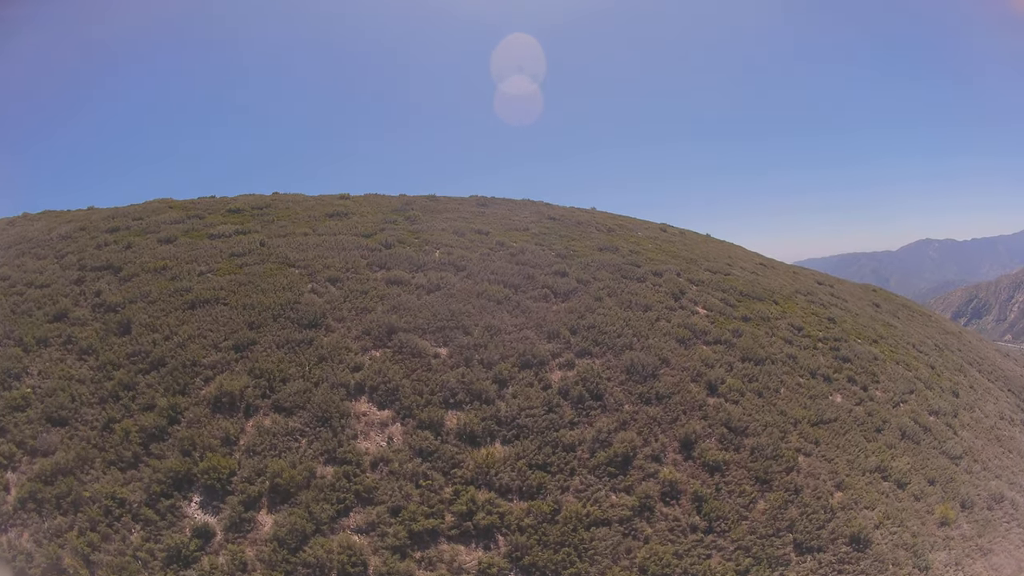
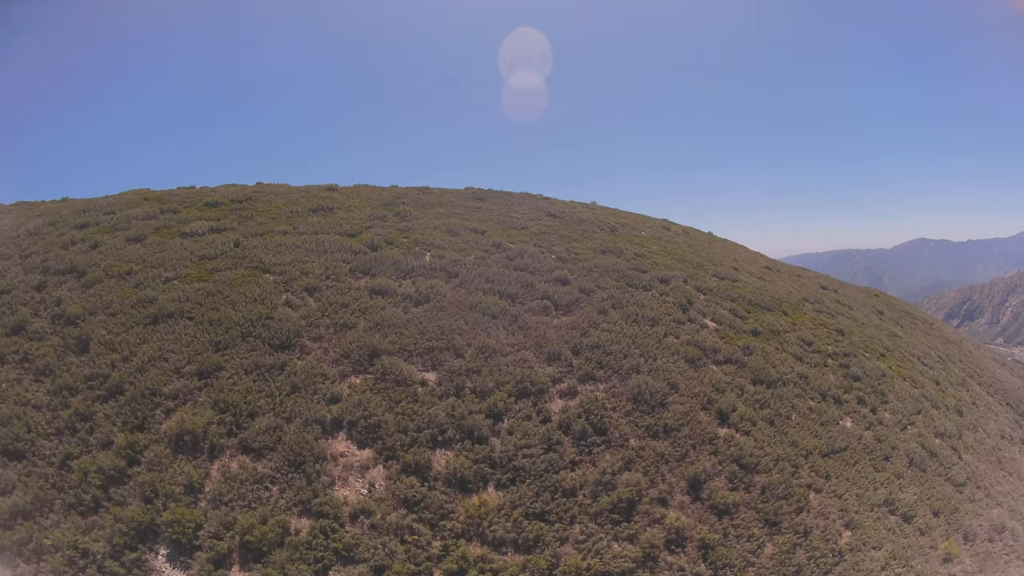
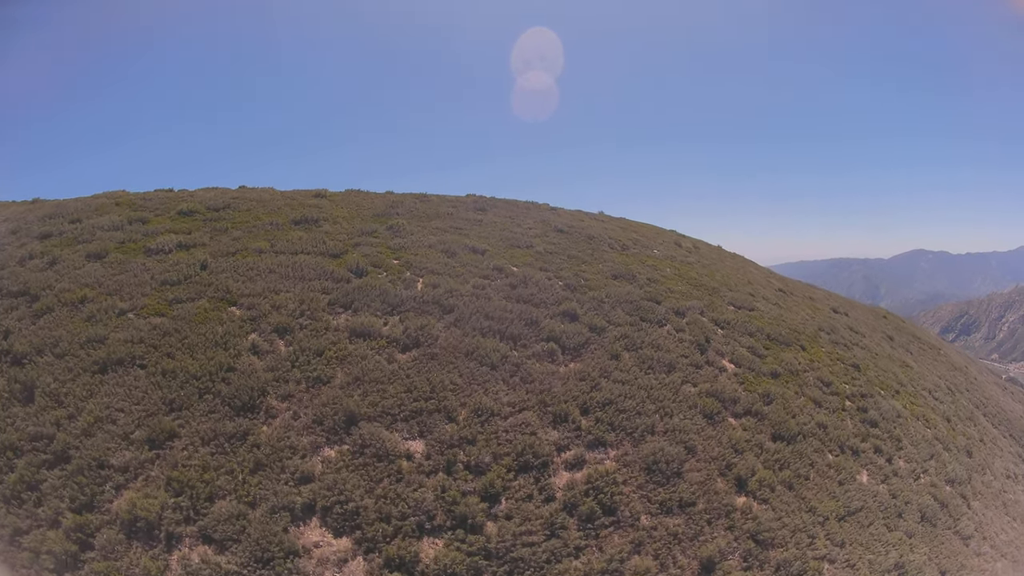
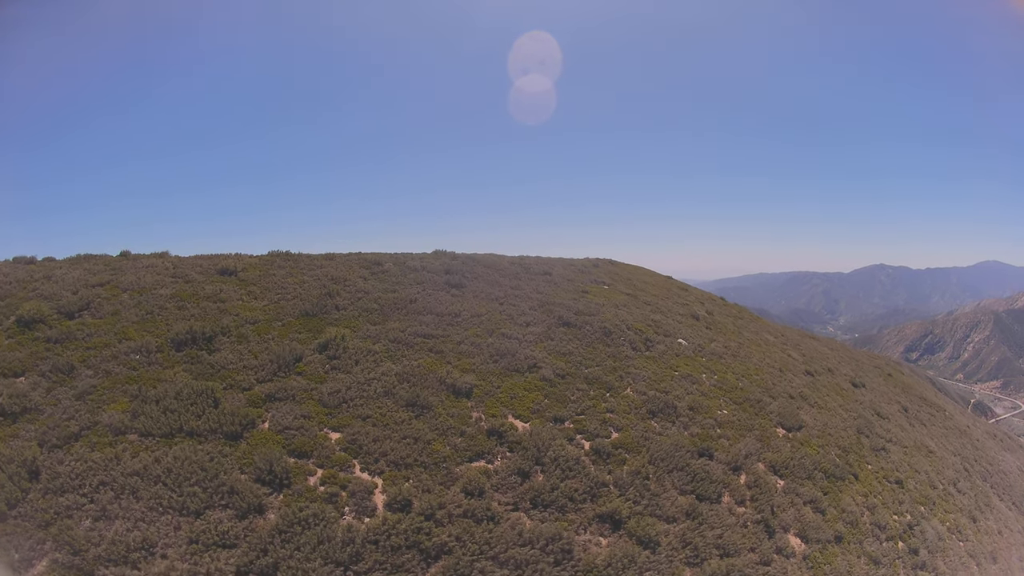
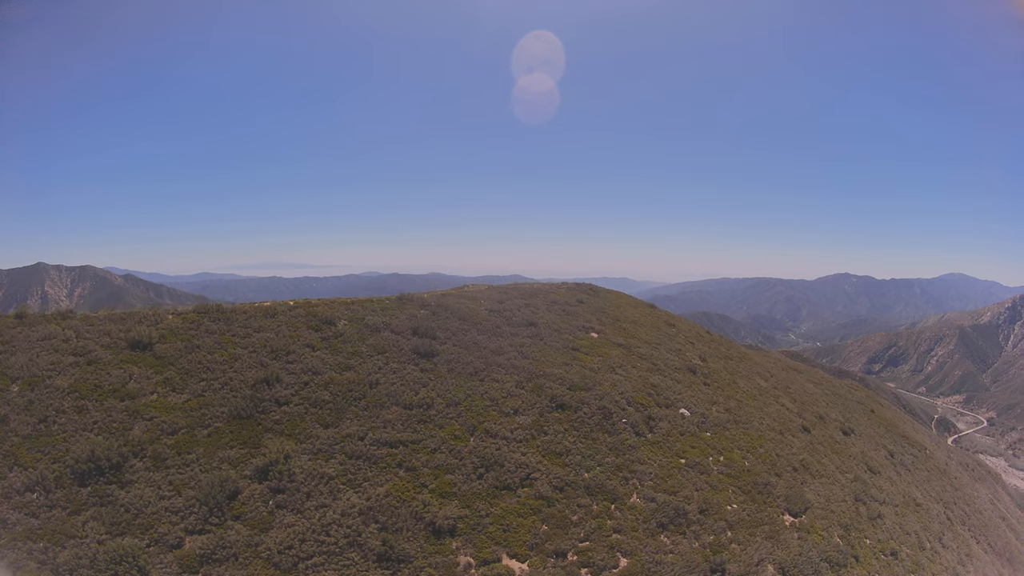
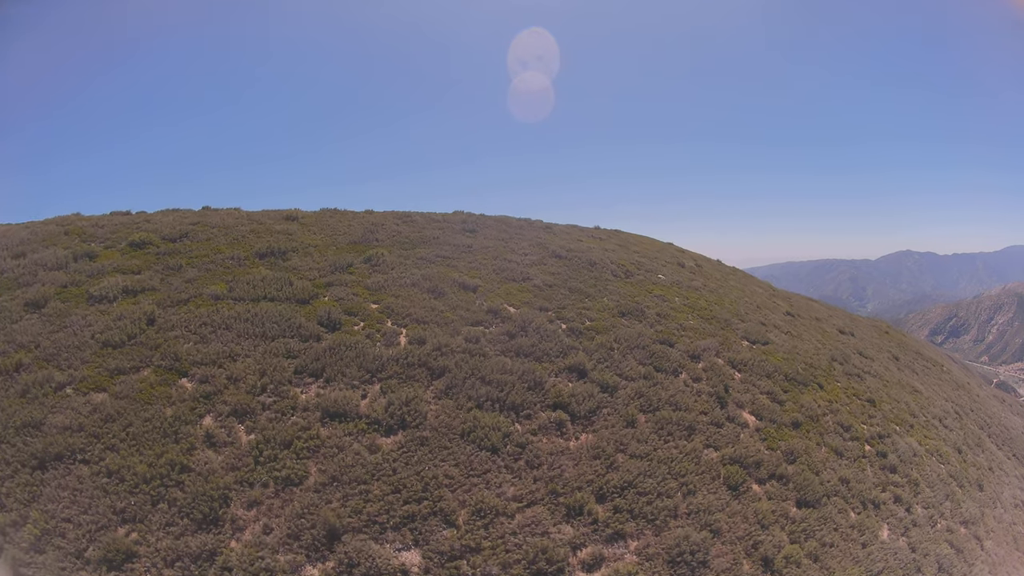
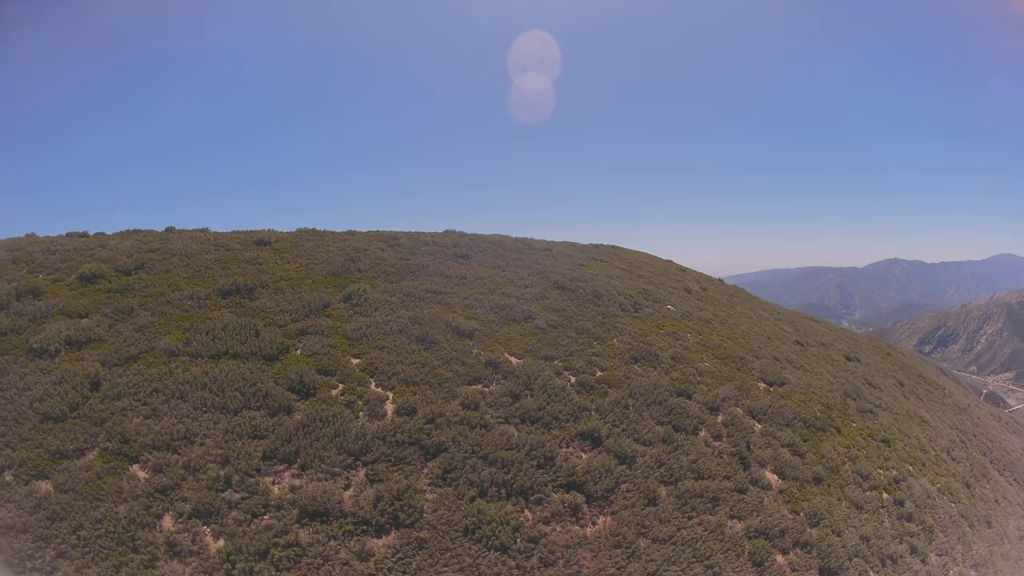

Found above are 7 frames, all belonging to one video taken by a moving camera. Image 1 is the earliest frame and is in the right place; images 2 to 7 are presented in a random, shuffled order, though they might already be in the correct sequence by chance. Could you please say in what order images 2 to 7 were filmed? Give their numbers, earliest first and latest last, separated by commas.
2, 3, 6, 7, 4, 5
